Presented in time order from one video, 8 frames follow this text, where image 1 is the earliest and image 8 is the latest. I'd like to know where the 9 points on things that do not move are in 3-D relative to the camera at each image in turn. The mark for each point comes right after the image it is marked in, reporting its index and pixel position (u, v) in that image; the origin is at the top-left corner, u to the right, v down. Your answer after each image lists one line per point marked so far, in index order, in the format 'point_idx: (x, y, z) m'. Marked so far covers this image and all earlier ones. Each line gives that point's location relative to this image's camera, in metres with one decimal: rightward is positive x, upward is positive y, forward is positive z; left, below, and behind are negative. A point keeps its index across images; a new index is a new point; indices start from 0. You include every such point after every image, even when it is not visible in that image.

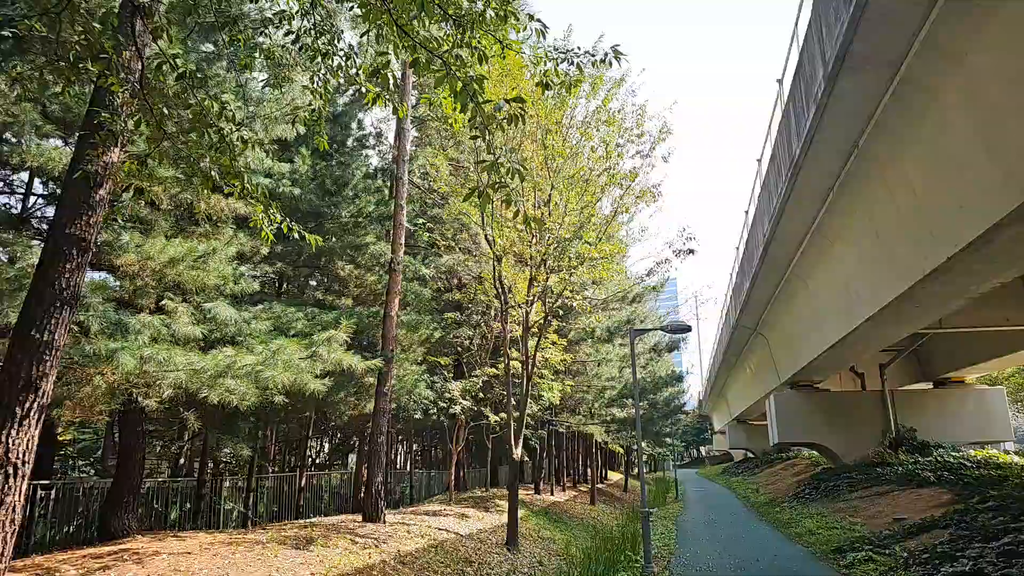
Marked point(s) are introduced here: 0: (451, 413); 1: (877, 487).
0: (-1.5, -3.1, +16.0) m
1: (+10.7, -5.9, +19.2) m
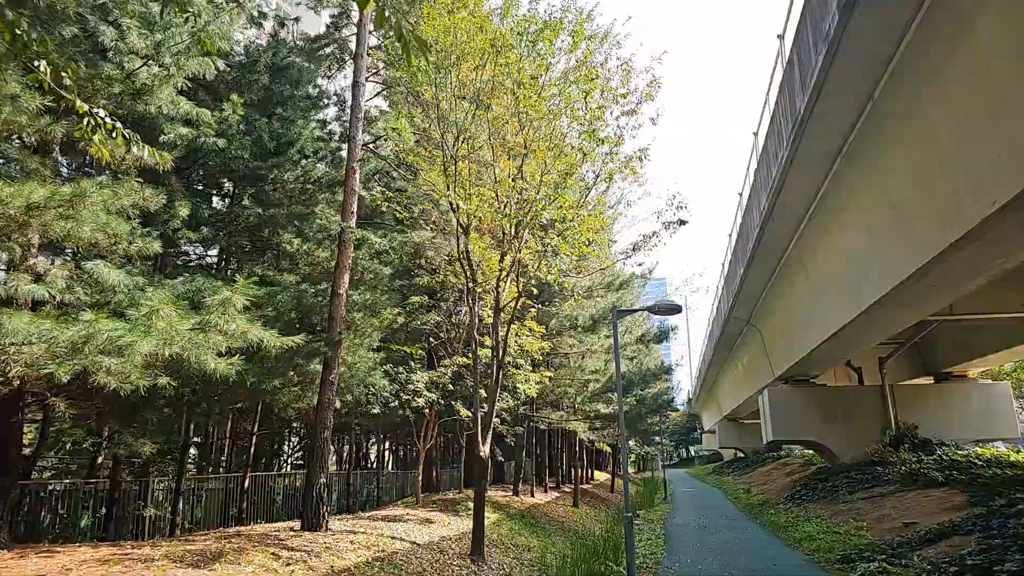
0: (-2.1, -2.6, +14.5) m
1: (+10.0, -5.4, +17.8) m
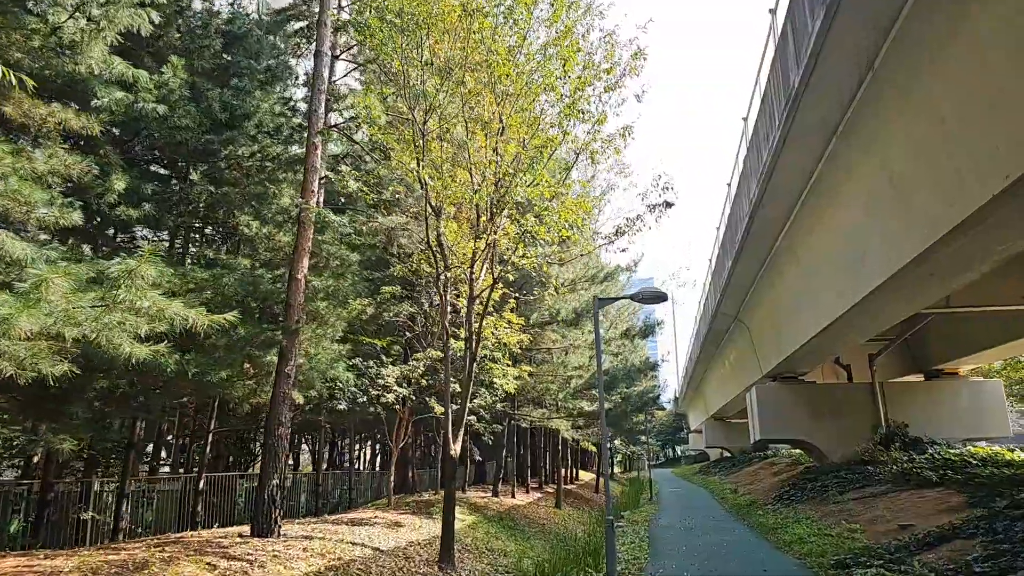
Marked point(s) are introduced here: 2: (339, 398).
0: (-2.6, -2.4, +13.6) m
1: (+9.4, -5.3, +17.2) m
2: (-3.4, -2.1, +12.7) m
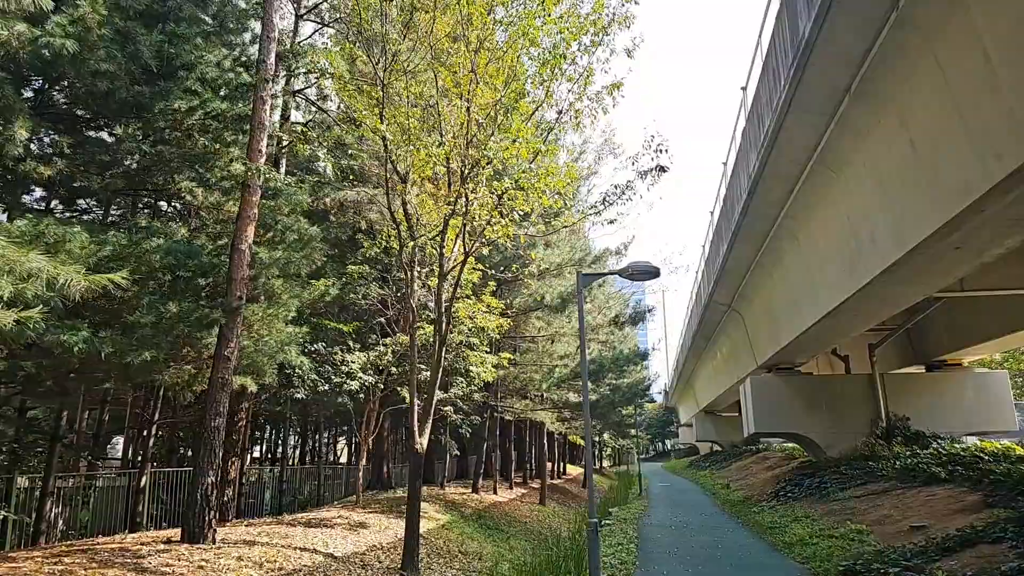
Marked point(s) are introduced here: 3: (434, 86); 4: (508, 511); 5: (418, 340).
0: (-3.1, -2.0, +12.4) m
1: (+8.9, -4.9, +16.2) m
2: (-3.8, -1.7, +11.6) m
3: (-1.3, +3.4, +10.9) m
4: (-0.1, -5.9, +17.2) m
5: (-1.5, -0.9, +10.9) m
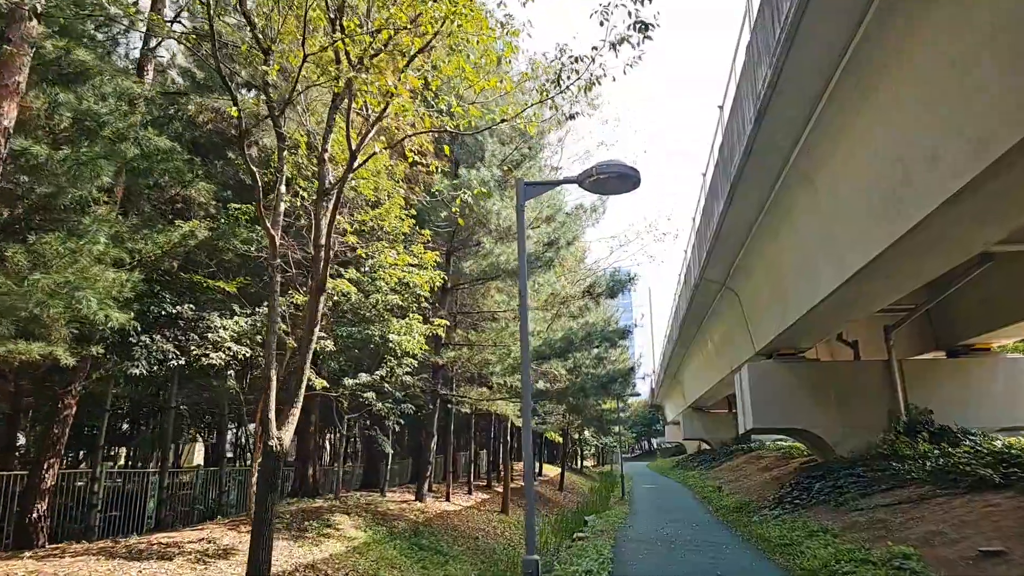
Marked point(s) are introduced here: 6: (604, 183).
0: (-4.0, -1.2, +9.3) m
1: (+7.9, -4.1, +13.3) m
2: (-4.8, -0.9, +8.4) m
3: (-2.2, +4.2, +7.8) m
4: (-1.2, -5.1, +14.1) m
5: (-2.5, -0.1, +7.7) m
6: (+0.8, +1.0, +5.9) m
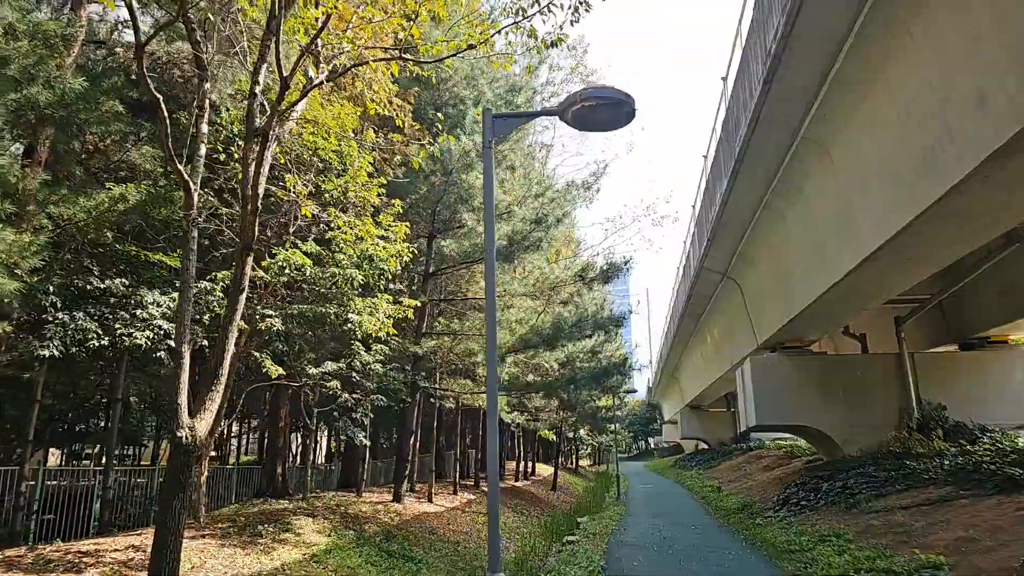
0: (-4.3, -0.8, +8.1) m
1: (+7.5, -3.8, +12.2) m
2: (-5.0, -0.6, +7.2) m
3: (-2.5, +4.5, +6.7) m
4: (-1.5, -4.7, +13.0) m
5: (-2.7, +0.3, +6.6) m
6: (+0.6, +1.3, +4.8) m
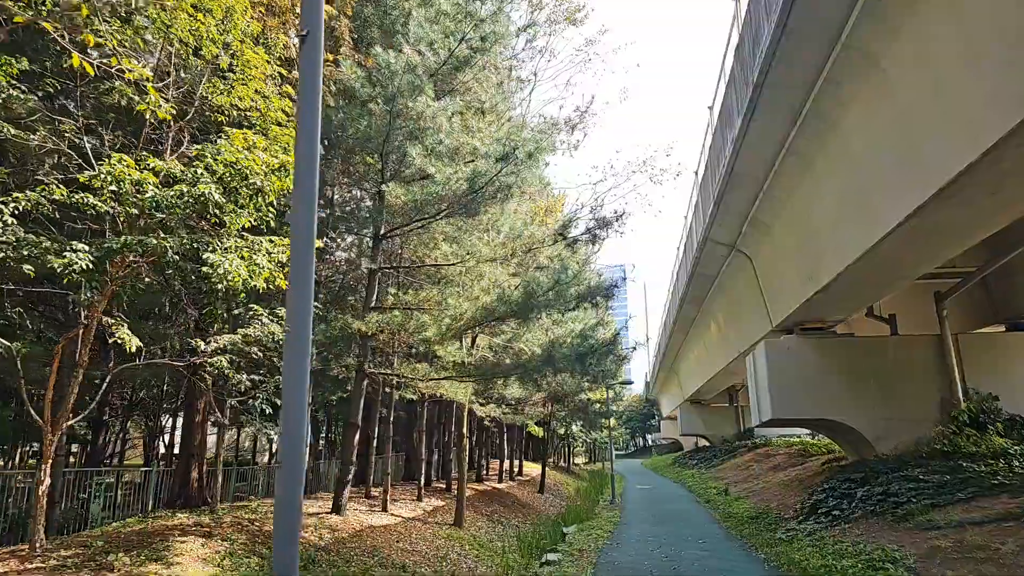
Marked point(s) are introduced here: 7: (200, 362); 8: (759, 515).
0: (-4.9, -0.2, +5.6) m
1: (+7.0, -3.1, +9.7) m
2: (-5.6, 0.0, +4.7) m
3: (-3.0, +5.1, +4.1) m
4: (-2.1, -4.1, +10.5) m
5: (-3.3, +0.9, +4.0) m
6: (0.0, +1.9, +2.3) m
7: (-3.8, -0.9, +7.8) m
8: (+5.5, -5.0, +14.3) m
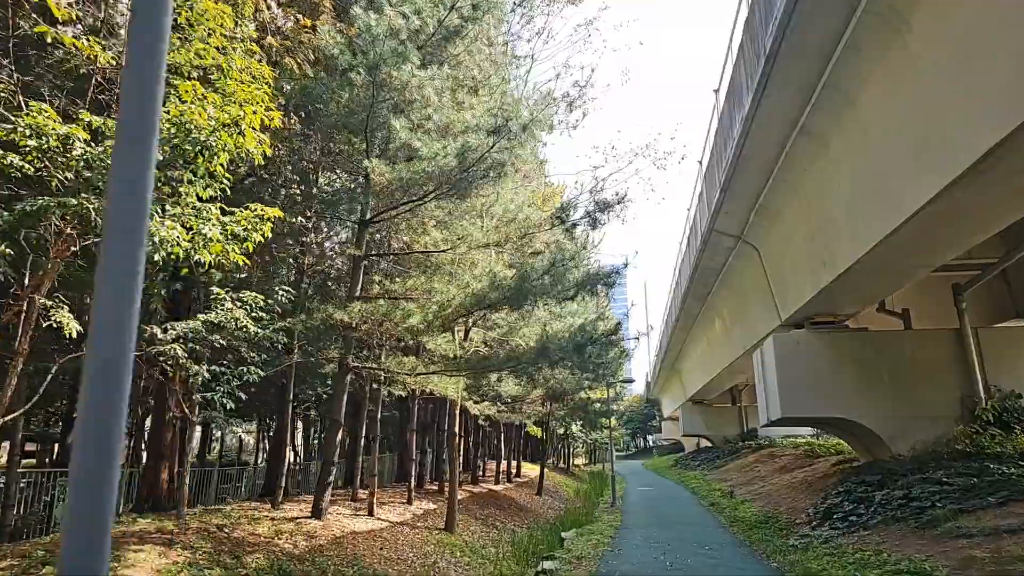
0: (-5.0, 0.0, +4.8) m
1: (+6.9, -2.9, +8.9) m
2: (-5.7, +0.3, +3.9) m
3: (-3.1, +5.4, +3.3) m
4: (-2.2, -3.9, +9.7) m
5: (-3.4, +1.1, +3.3) m
6: (-0.1, +2.1, +1.5) m
7: (-3.9, -0.7, +7.0) m
8: (+5.3, -4.8, +13.5) m
